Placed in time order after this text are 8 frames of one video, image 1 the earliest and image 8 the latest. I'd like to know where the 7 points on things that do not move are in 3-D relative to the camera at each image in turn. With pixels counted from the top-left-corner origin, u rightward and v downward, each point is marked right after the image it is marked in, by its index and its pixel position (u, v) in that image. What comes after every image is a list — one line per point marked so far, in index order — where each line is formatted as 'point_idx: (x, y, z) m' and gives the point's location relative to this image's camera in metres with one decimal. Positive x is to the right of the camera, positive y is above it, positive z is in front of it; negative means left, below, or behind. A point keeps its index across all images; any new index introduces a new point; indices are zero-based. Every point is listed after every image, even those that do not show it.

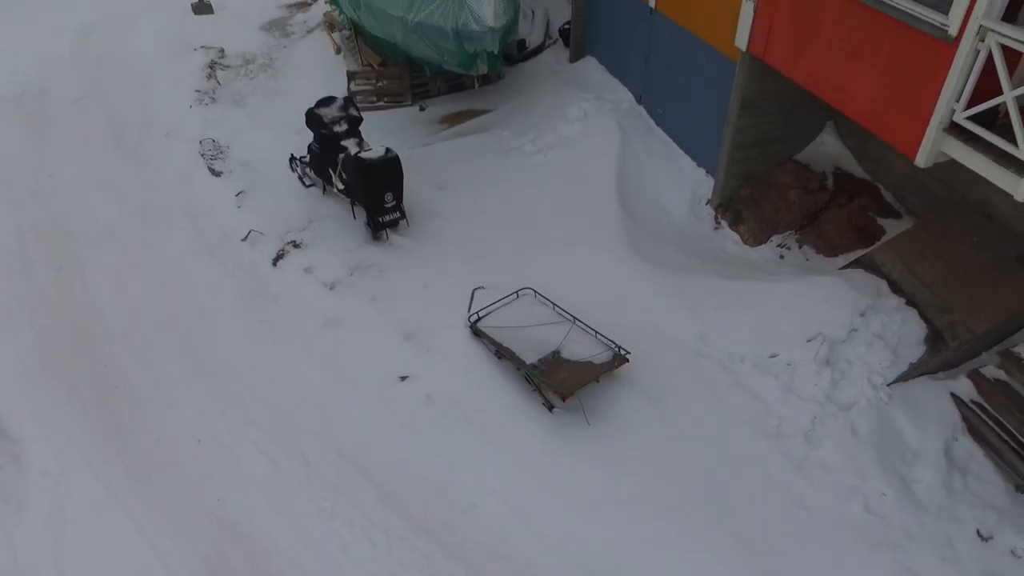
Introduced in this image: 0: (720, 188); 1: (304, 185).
0: (+2.2, +1.1, +6.8) m
1: (-2.5, +1.2, +7.6) m
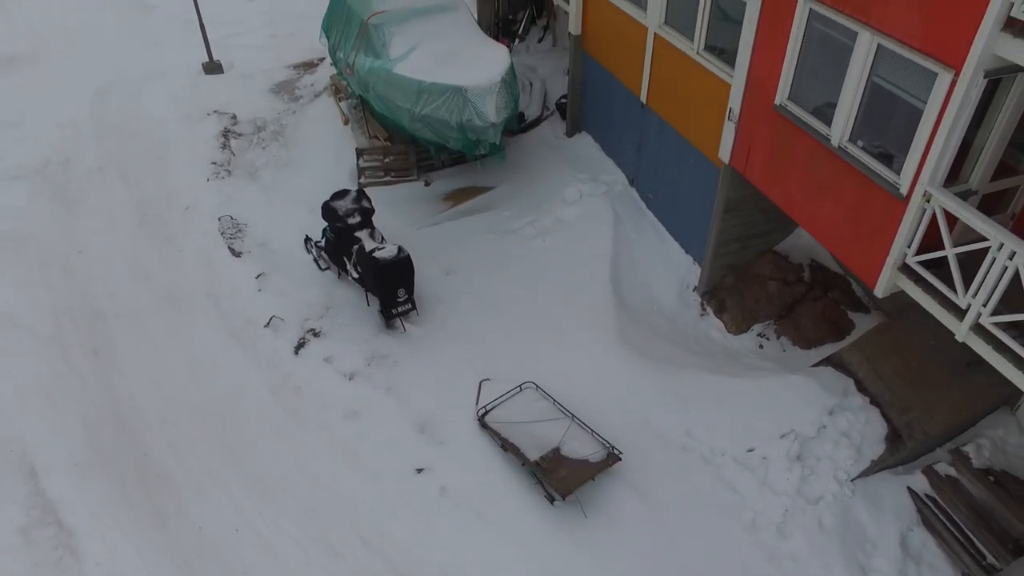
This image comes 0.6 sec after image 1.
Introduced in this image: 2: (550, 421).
0: (+2.3, +0.1, +7.4) m
1: (-2.5, +0.3, +8.1) m
2: (+0.4, -1.3, +6.3) m
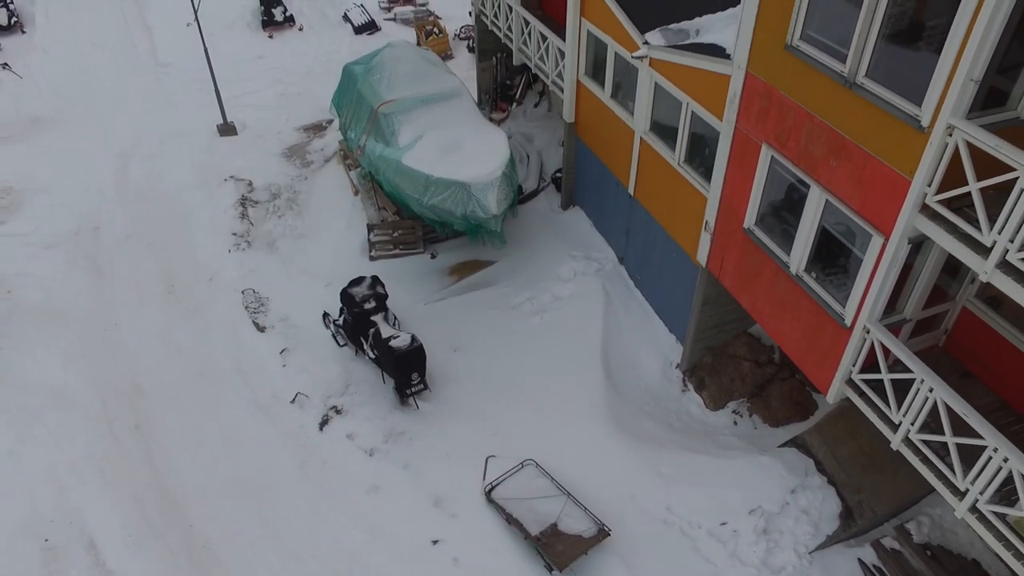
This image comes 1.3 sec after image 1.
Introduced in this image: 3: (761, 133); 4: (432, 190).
0: (+2.3, -0.9, +8.3) m
1: (-2.5, -0.8, +9.0) m
2: (+0.4, -2.4, +7.2) m
3: (+2.5, +1.5, +6.4) m
4: (-1.1, +1.4, +8.9) m
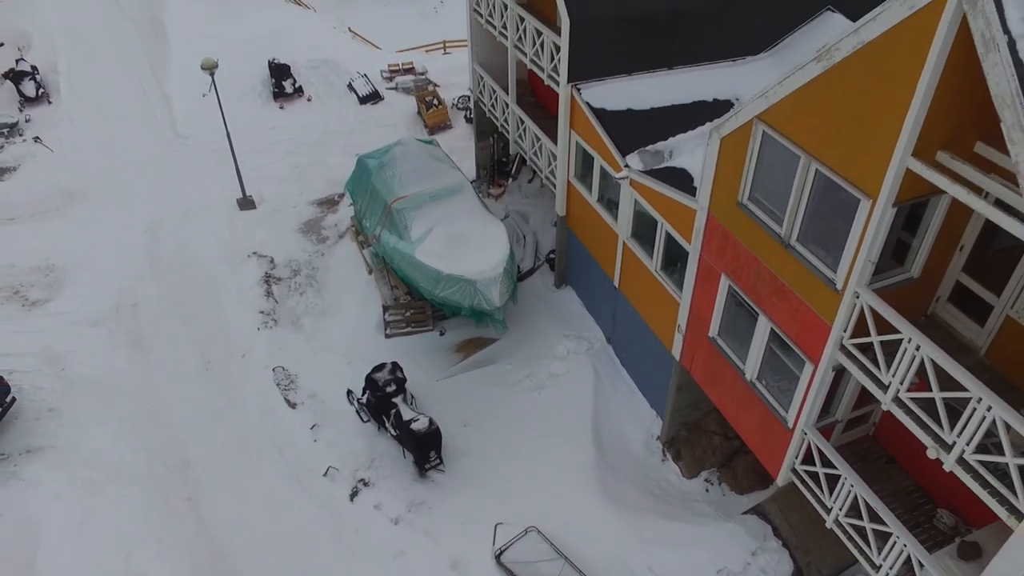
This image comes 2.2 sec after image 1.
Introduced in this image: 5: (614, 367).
0: (+2.3, -2.2, +9.6) m
1: (-2.4, -2.1, +10.2) m
2: (+0.5, -3.6, +8.5) m
3: (+2.6, +0.3, +7.8) m
4: (-1.1, +0.1, +10.2) m
5: (+1.7, -1.3, +10.6) m
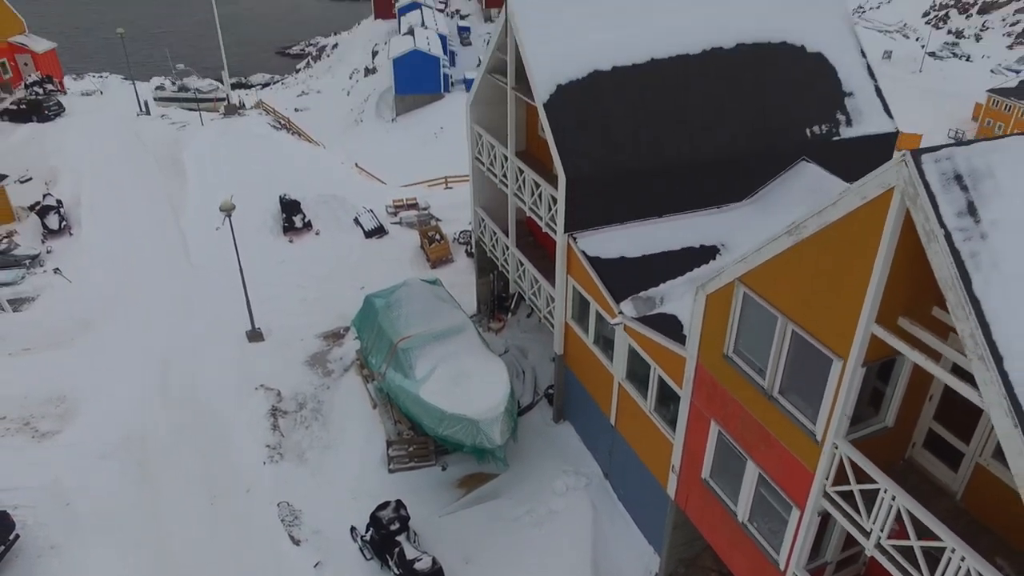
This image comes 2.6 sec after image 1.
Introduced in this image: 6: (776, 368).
0: (+2.4, -4.3, +9.8) m
1: (-2.4, -4.4, +10.4) m
2: (+0.5, -5.6, +8.5) m
3: (+2.6, -1.6, +8.4) m
4: (-1.1, -2.2, +10.7) m
5: (+1.7, -3.6, +10.9) m
6: (+3.0, -0.9, +7.3) m
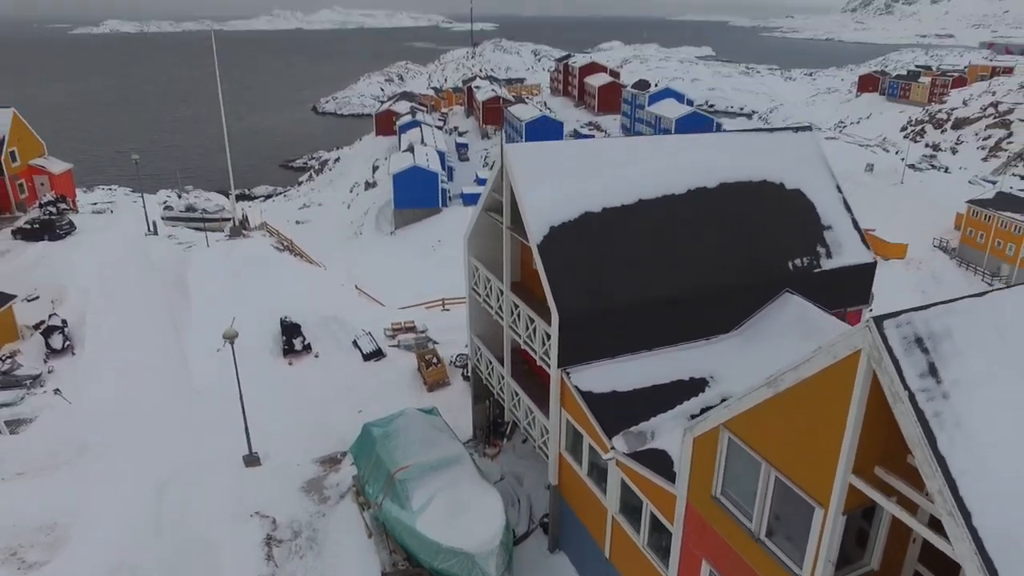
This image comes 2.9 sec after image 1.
0: (+2.3, -6.5, +9.6) m
1: (-2.5, -6.6, +10.1) m
2: (+0.5, -7.5, +8.0) m
3: (+2.6, -3.6, +8.6) m
4: (-1.2, -4.5, +10.8) m
5: (+1.6, -5.9, +10.8) m
6: (+3.0, -2.7, +7.7) m
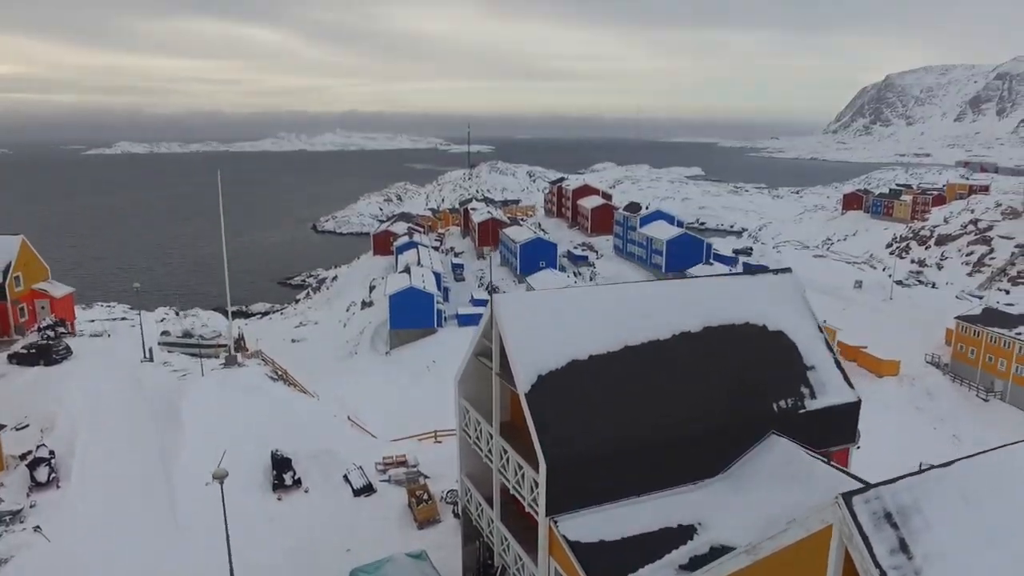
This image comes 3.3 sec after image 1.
0: (+2.1, -8.7, +8.9) m
1: (-2.6, -8.9, +9.3) m
2: (+0.3, -9.5, +7.1) m
3: (+2.4, -5.7, +8.4) m
4: (-1.4, -7.0, +10.3) m
5: (+1.4, -8.4, +10.1) m
6: (+2.8, -4.7, +7.6) m
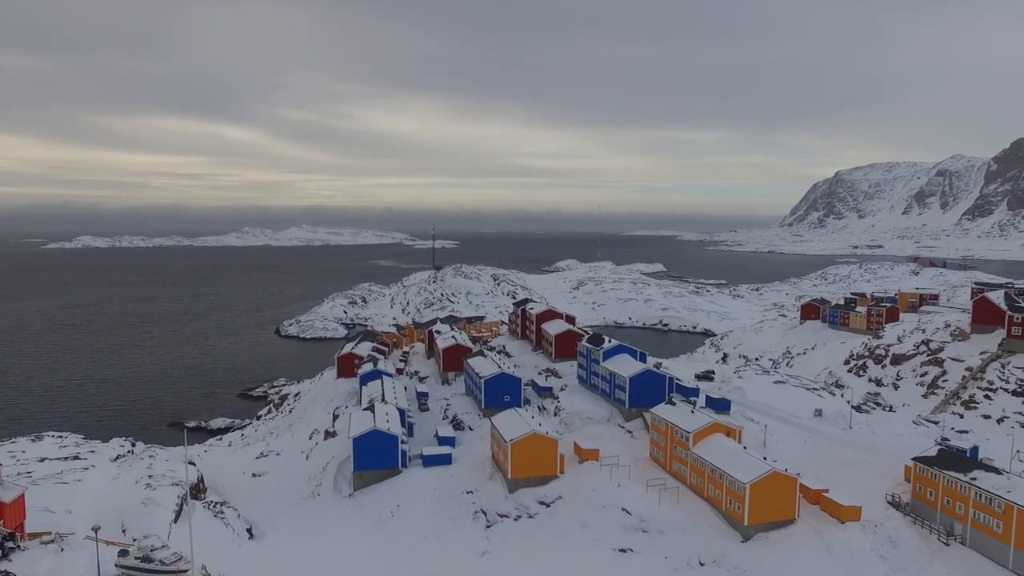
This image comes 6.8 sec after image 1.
0: (+1.6, -15.7, +8.4) m
1: (-3.2, -15.9, +8.5) m
2: (-0.1, -16.1, +6.5) m
3: (+1.9, -12.6, +8.4) m
4: (-2.0, -14.2, +10.0) m
5: (+0.8, -15.5, +9.6) m
6: (+2.3, -11.5, +7.8) m
